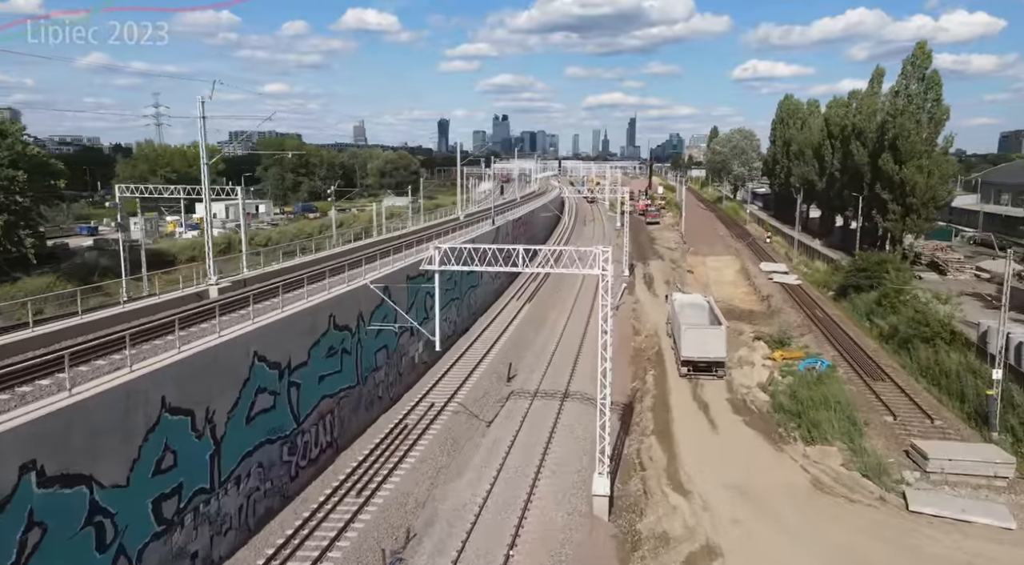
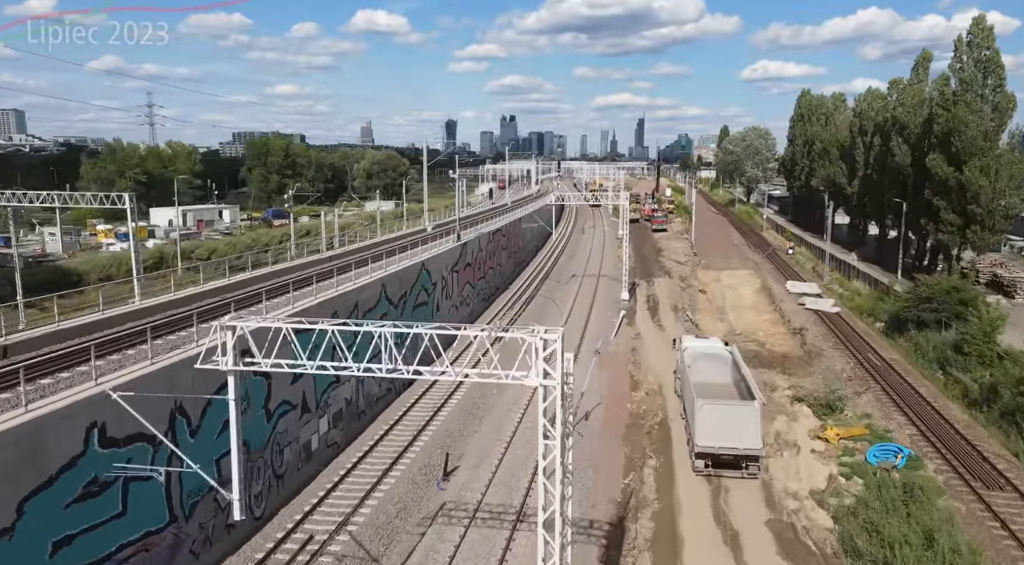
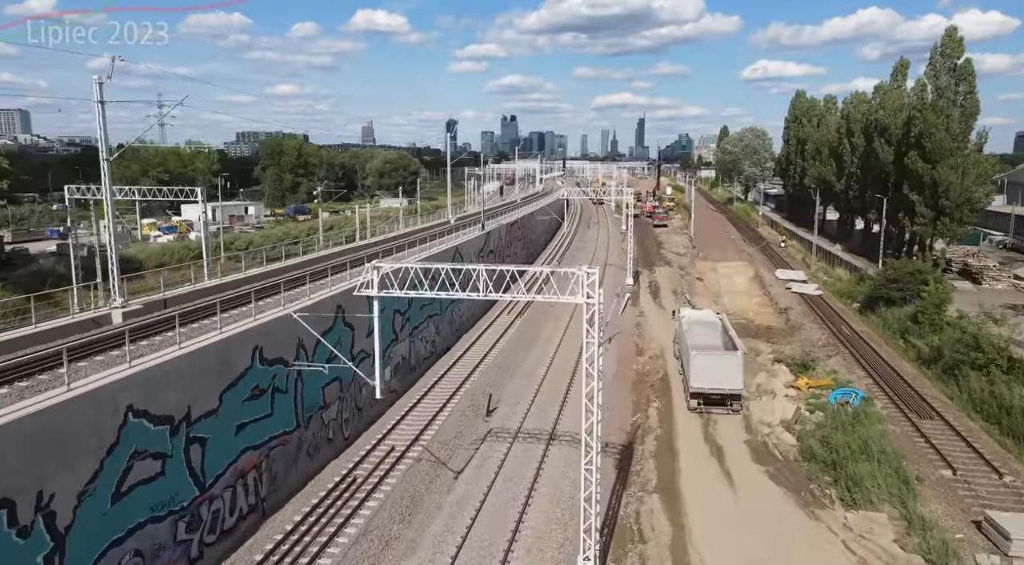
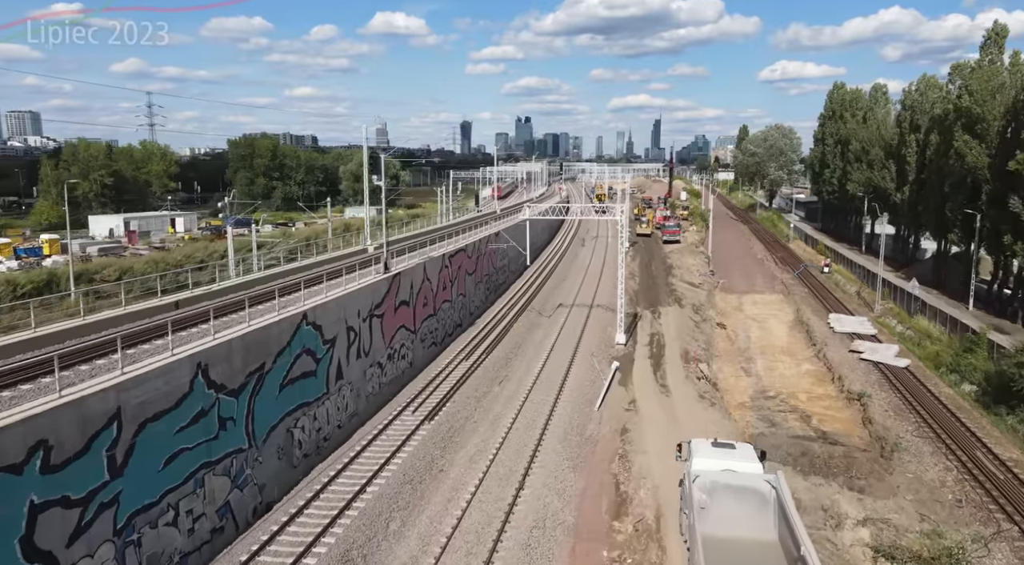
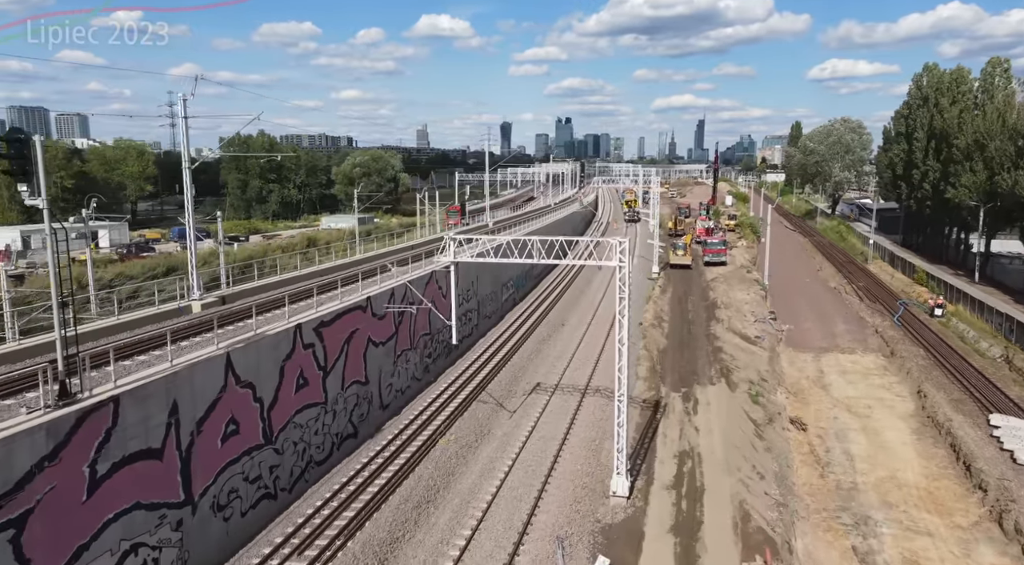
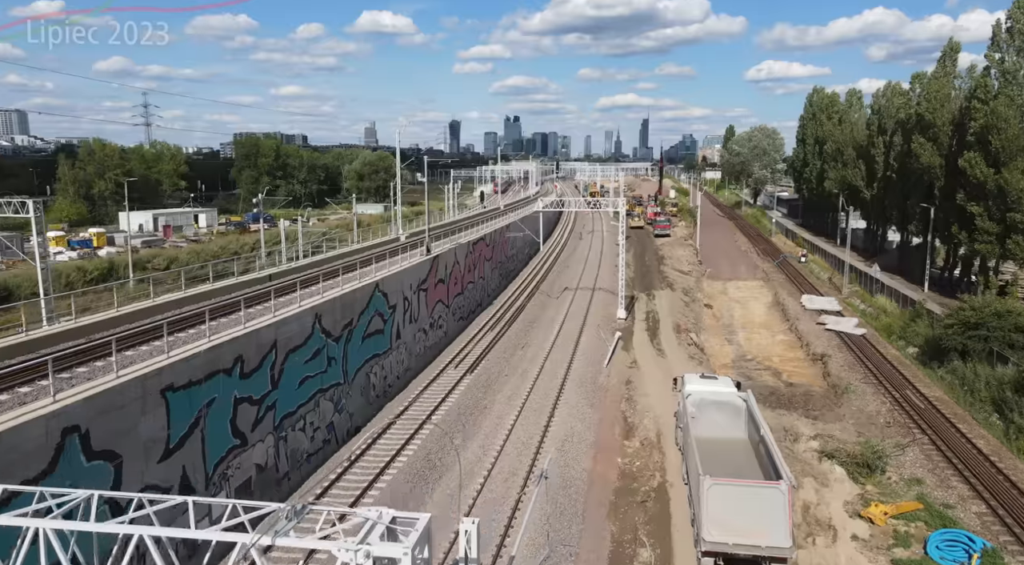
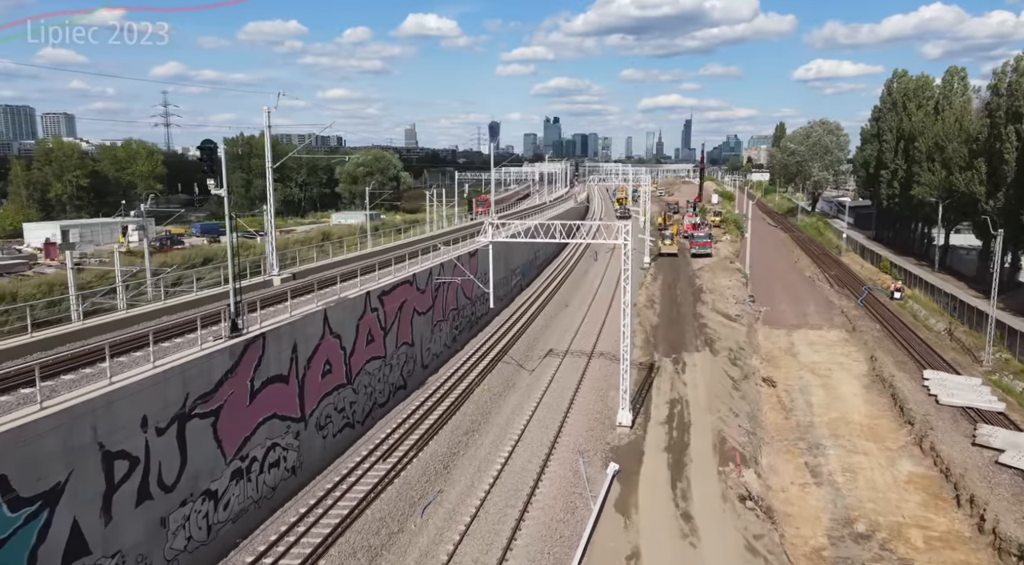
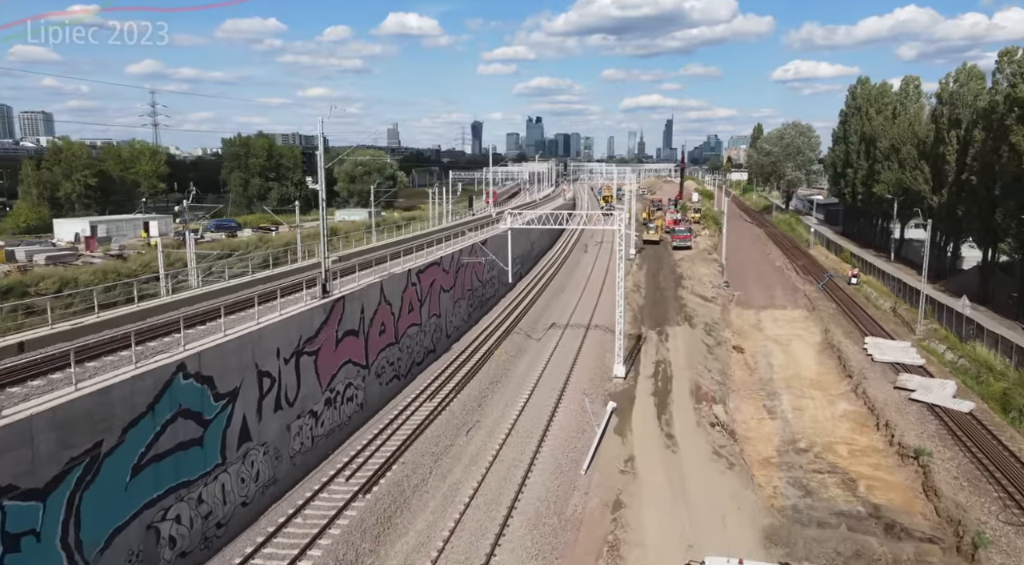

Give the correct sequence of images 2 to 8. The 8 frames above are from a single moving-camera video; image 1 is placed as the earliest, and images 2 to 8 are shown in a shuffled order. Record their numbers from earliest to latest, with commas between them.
3, 2, 6, 4, 8, 7, 5
